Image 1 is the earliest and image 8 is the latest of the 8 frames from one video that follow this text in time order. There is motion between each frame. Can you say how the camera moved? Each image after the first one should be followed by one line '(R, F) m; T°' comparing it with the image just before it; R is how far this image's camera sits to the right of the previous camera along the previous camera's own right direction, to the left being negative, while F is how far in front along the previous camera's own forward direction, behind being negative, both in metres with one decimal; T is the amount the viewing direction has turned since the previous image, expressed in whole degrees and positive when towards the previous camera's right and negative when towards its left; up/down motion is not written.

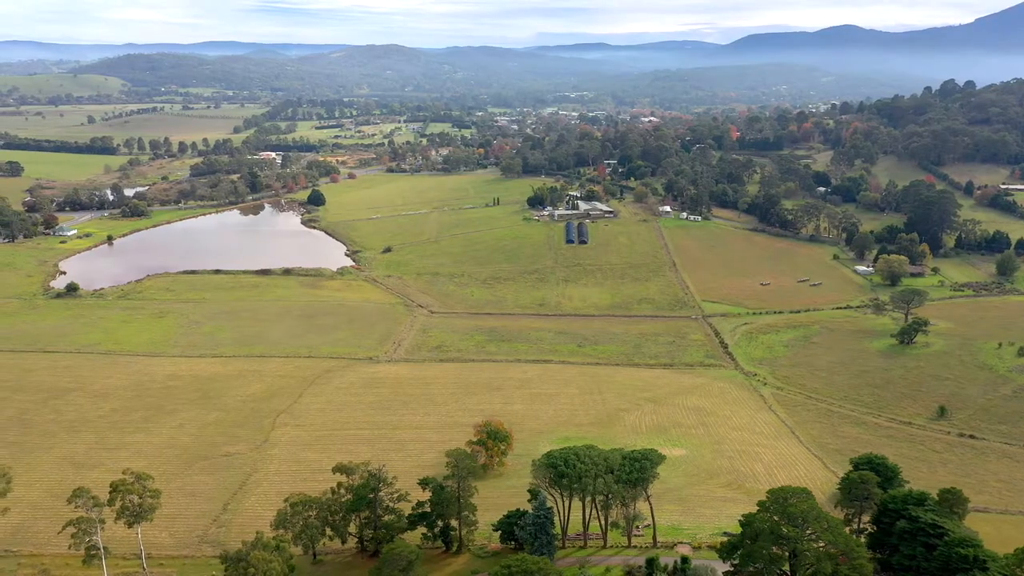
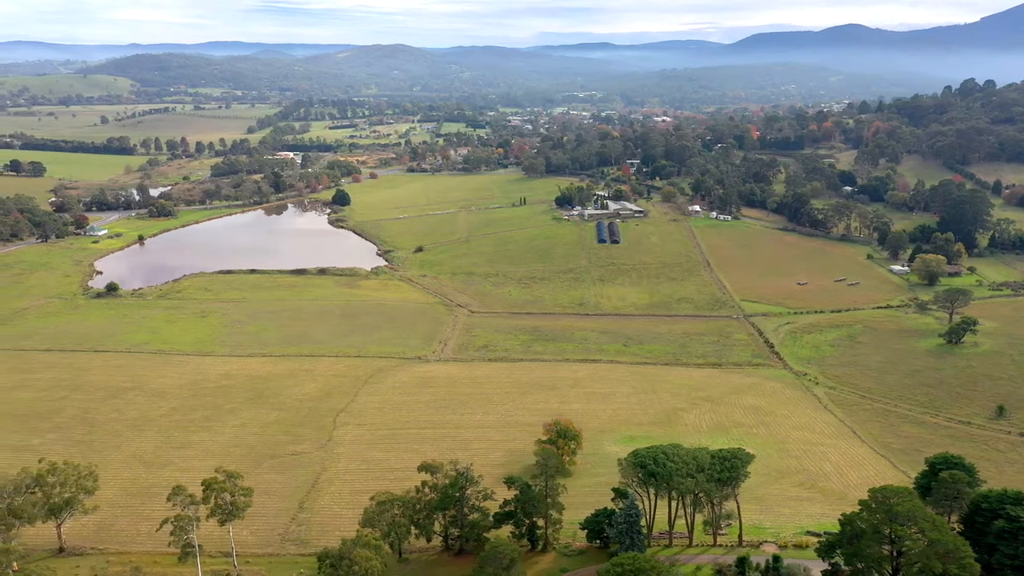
(-2.3, -0.1) m; 0°
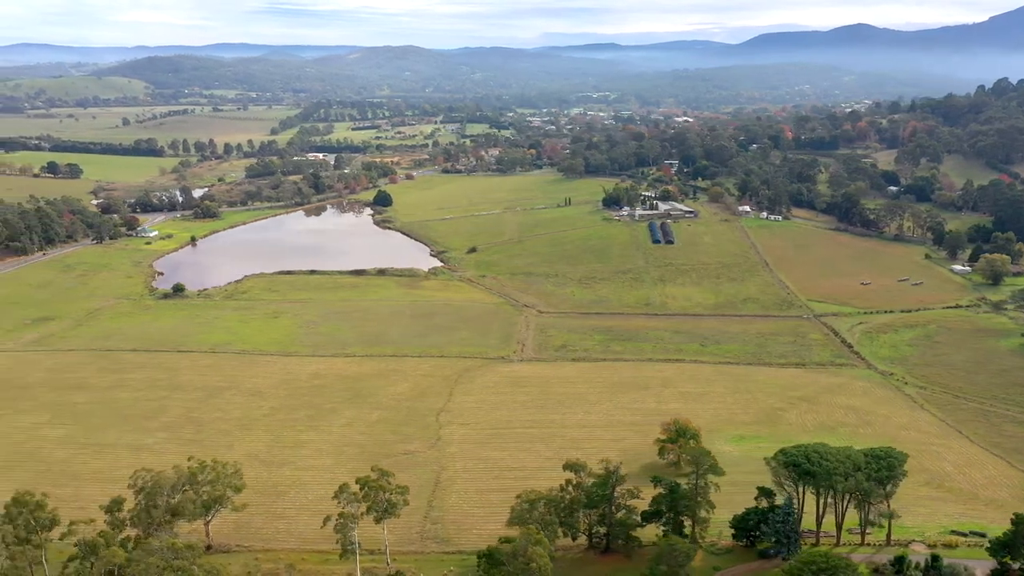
(-4.0, -0.1) m; -1°
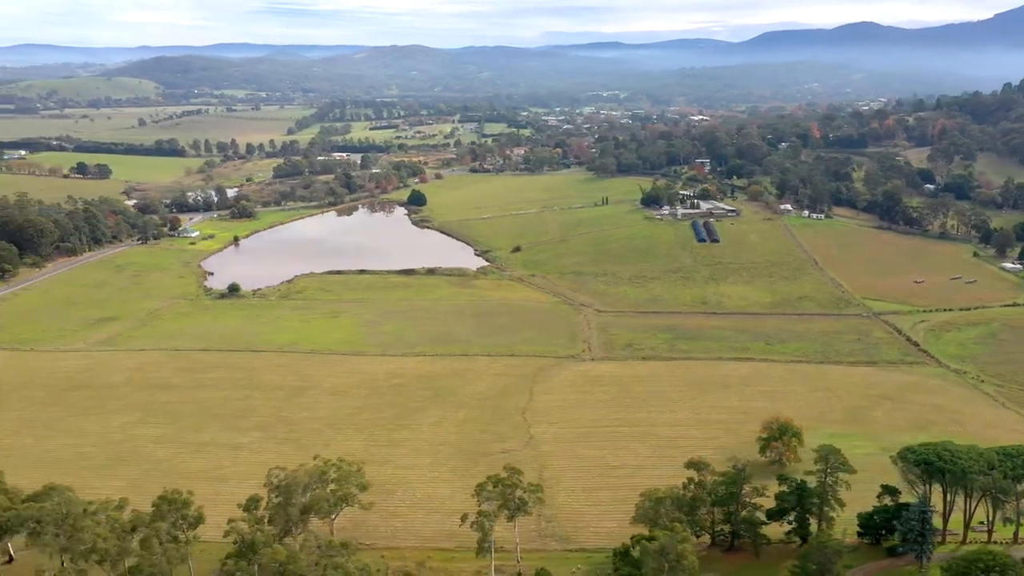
(-3.5, -0.1) m; 0°
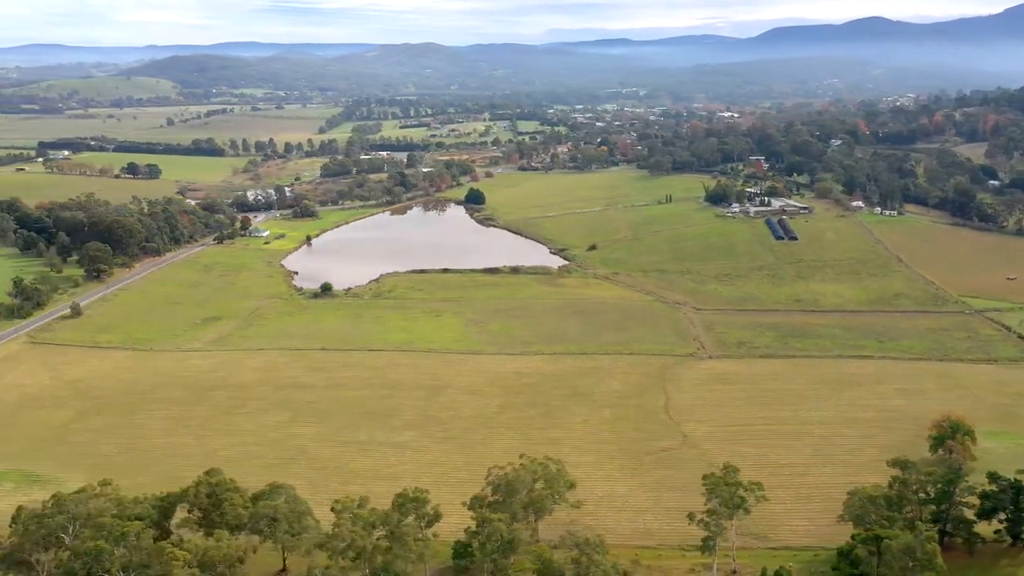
(-5.8, -0.2) m; -1°
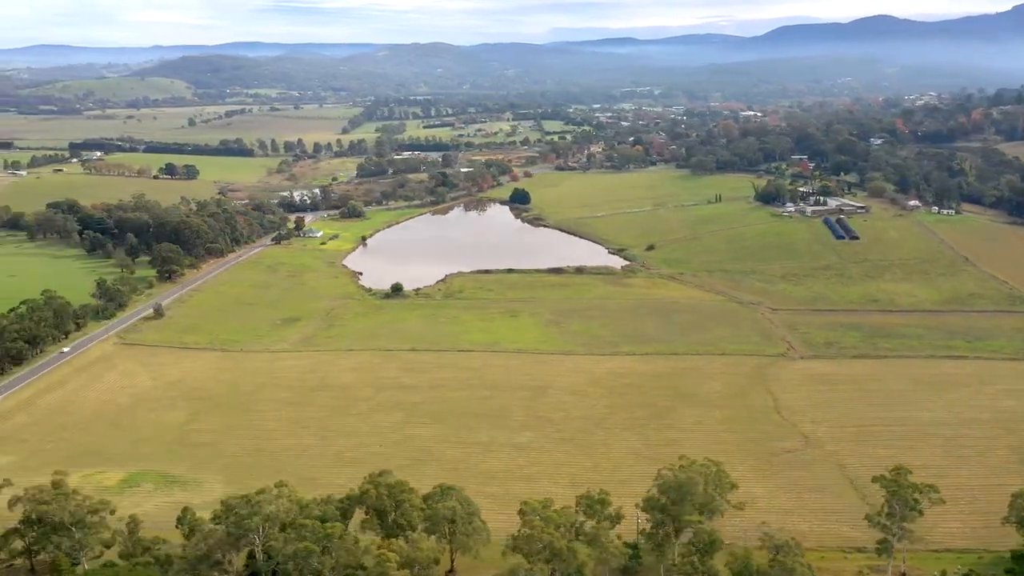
(-4.5, 0.0) m; 0°
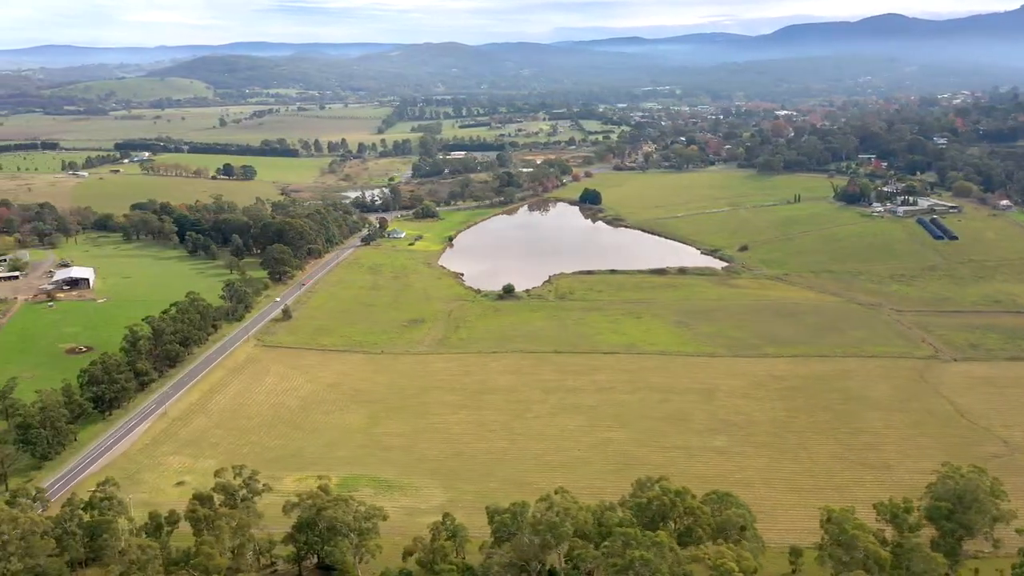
(-7.4, +0.3) m; -1°
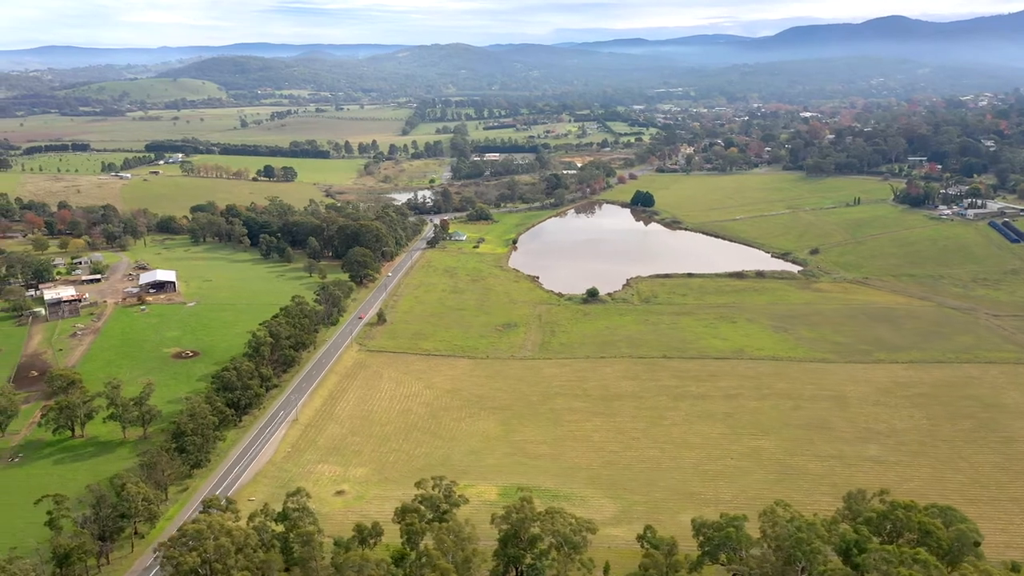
(-5.6, +0.6) m; 0°
